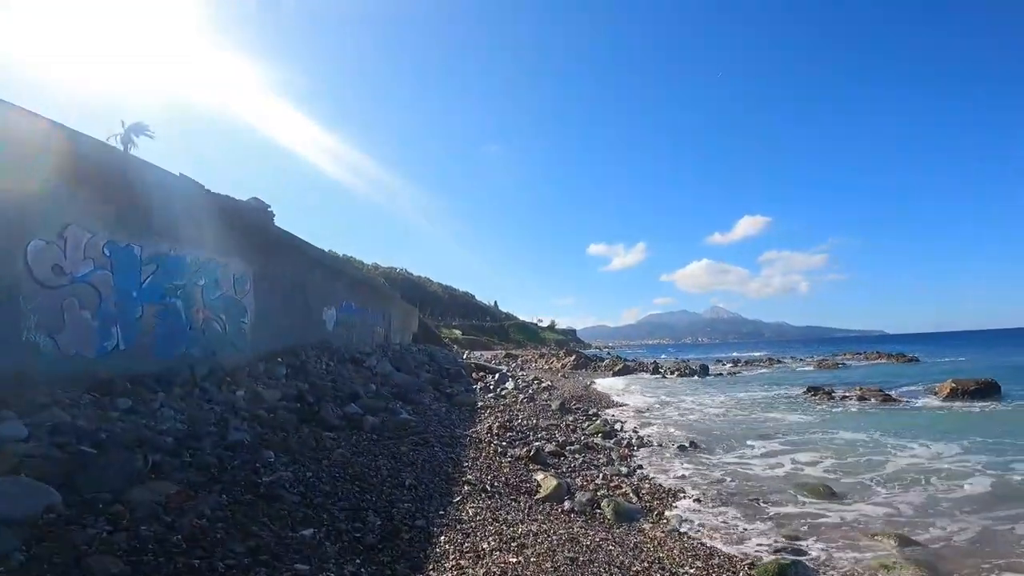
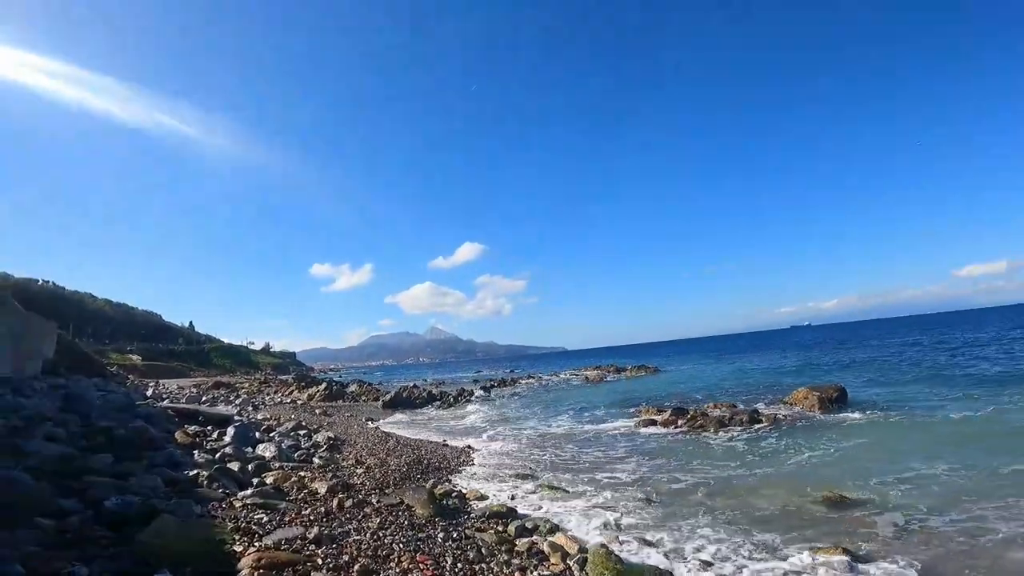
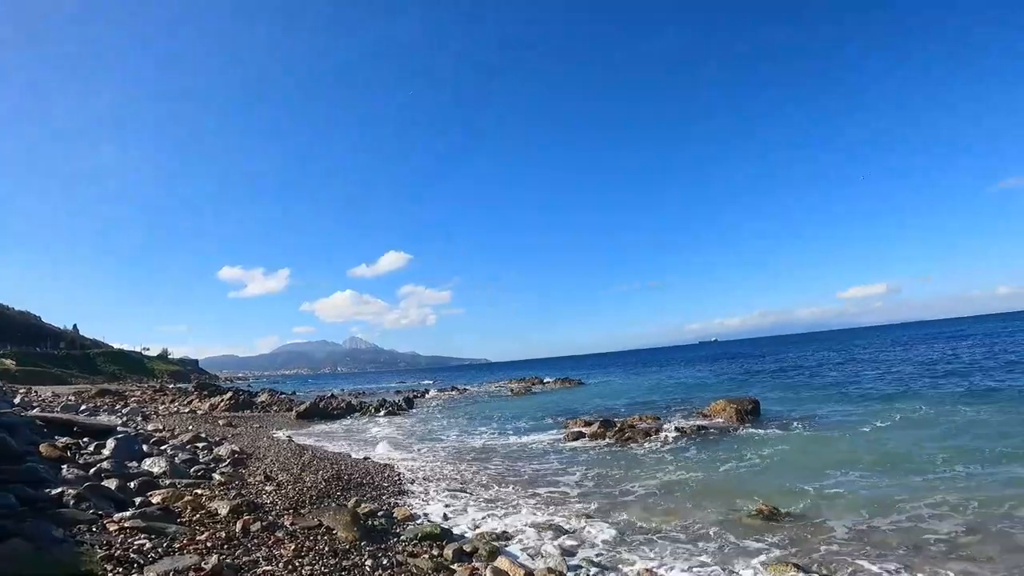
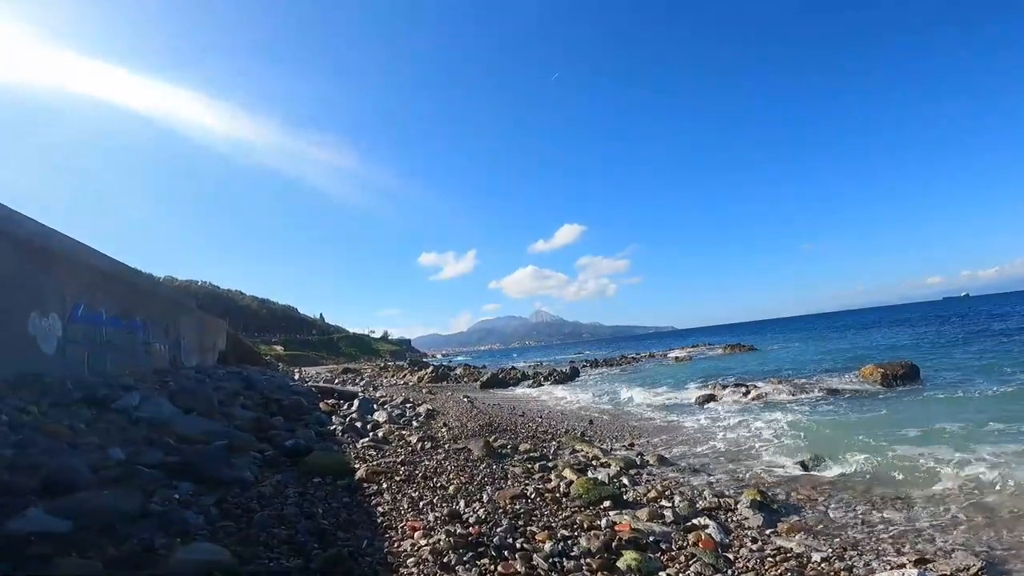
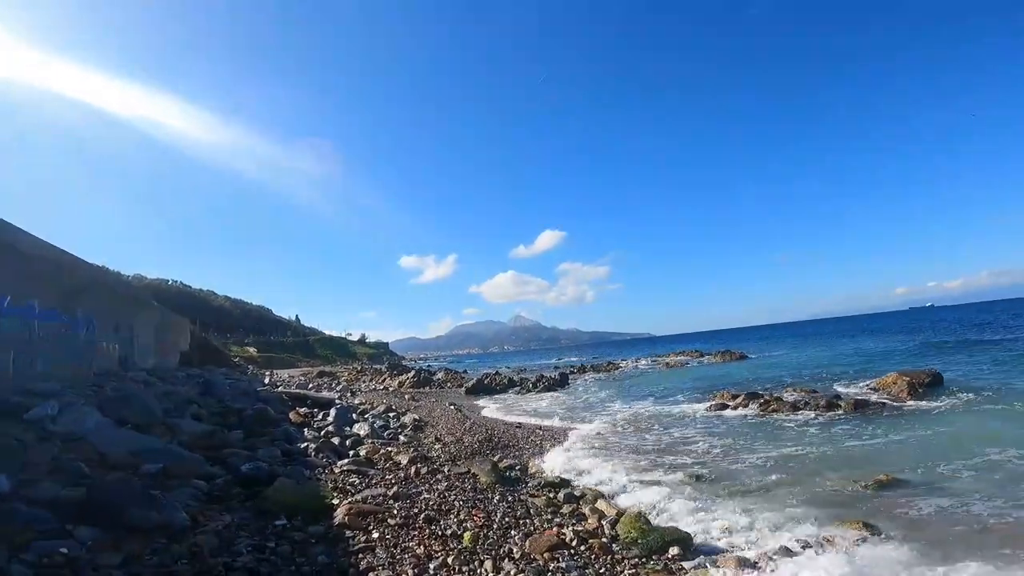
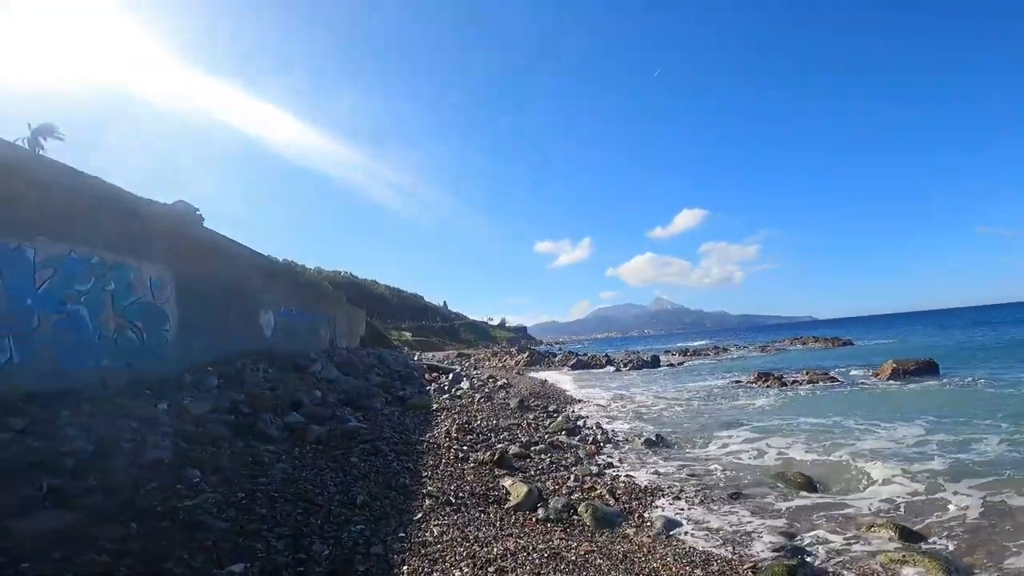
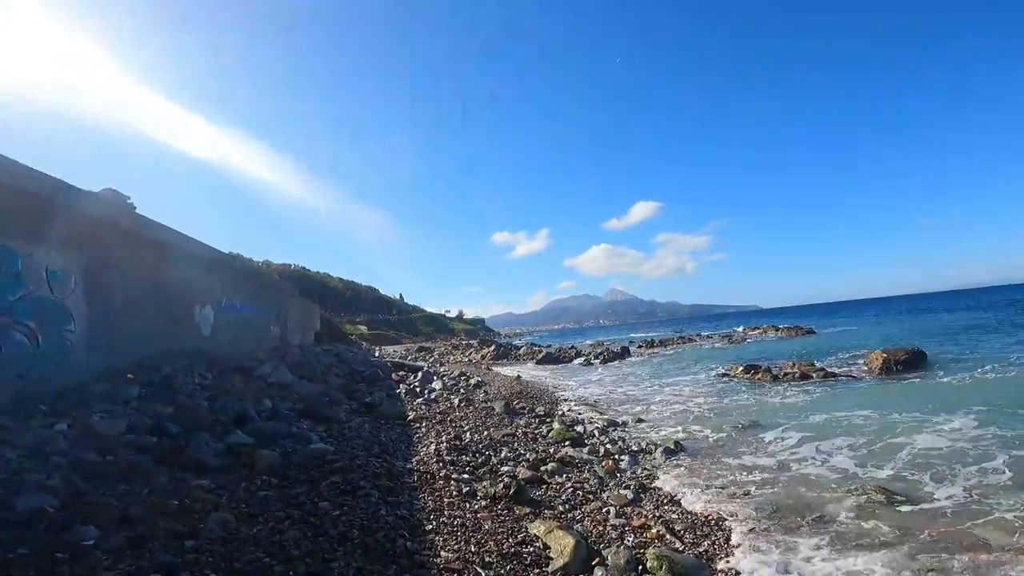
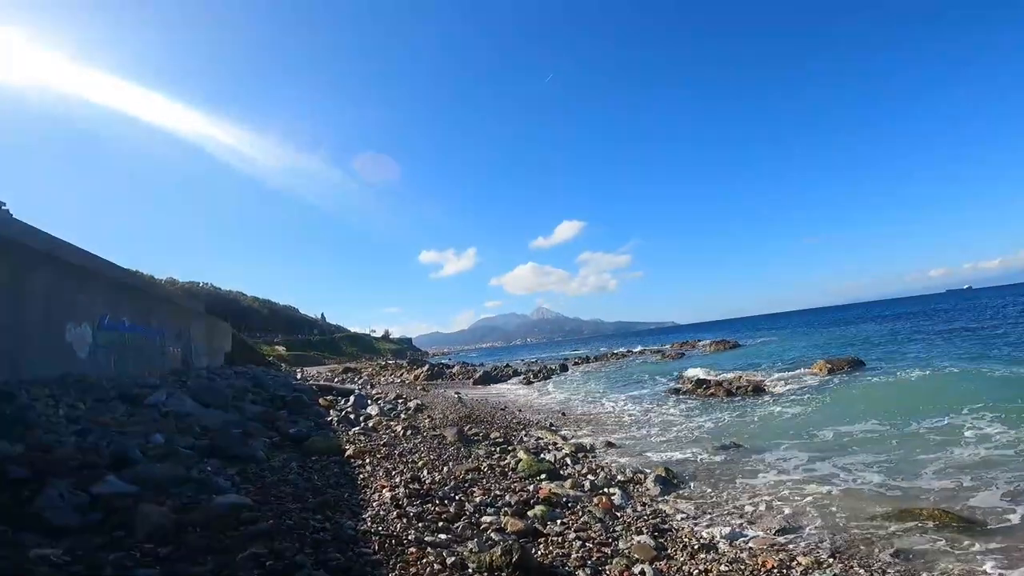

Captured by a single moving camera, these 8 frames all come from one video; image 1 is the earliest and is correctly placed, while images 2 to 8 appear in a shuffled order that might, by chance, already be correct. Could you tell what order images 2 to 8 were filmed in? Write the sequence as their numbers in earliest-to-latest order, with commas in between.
6, 7, 8, 4, 5, 2, 3
